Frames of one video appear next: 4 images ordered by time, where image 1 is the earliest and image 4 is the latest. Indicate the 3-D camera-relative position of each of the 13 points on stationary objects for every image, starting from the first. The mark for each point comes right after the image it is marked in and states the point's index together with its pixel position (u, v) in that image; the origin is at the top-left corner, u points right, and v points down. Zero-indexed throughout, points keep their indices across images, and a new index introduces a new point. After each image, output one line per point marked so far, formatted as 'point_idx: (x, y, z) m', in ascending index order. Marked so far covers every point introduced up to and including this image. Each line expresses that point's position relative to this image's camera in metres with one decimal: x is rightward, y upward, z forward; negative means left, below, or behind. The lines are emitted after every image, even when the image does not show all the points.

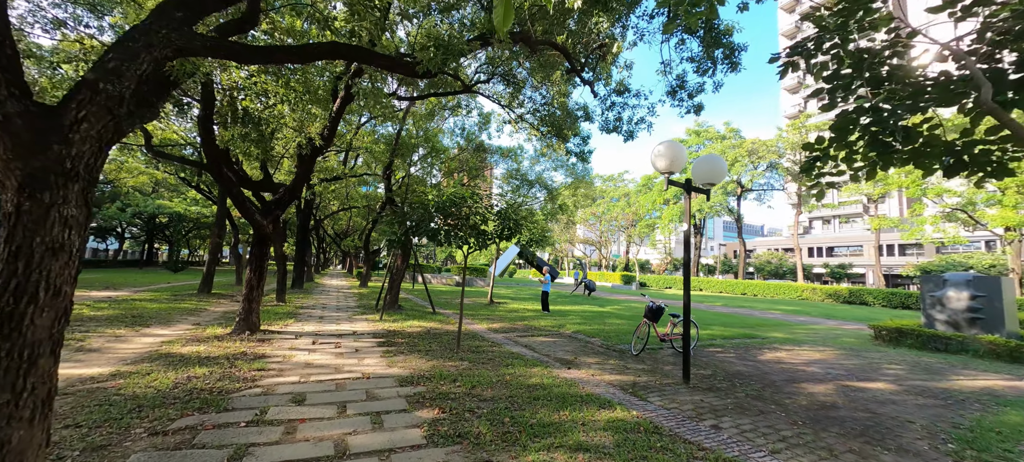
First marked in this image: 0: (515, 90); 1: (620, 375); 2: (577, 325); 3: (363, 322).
0: (+0.1, +3.3, +9.1) m
1: (+1.5, -2.0, +5.5) m
2: (+1.6, -2.3, +9.7) m
3: (-3.4, -2.1, +9.1) m
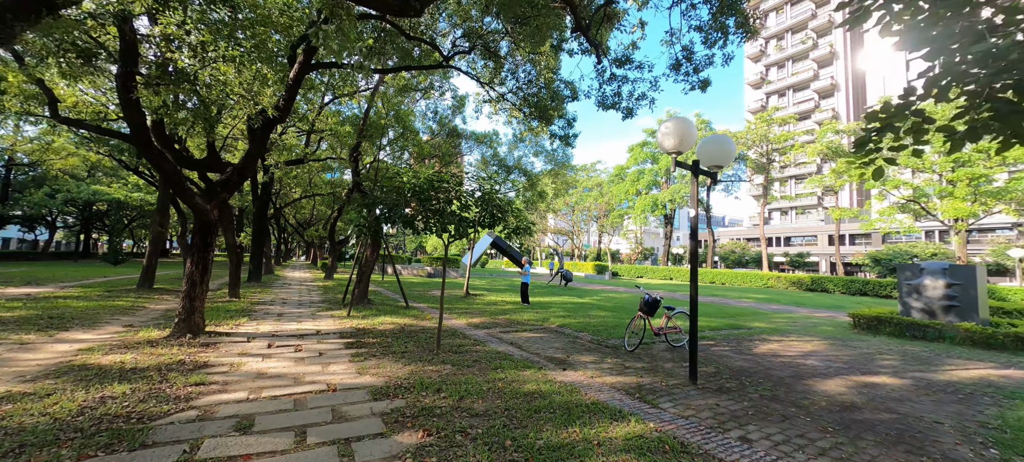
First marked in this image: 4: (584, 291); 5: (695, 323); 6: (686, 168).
0: (-0.3, +3.6, +8.4) m
1: (+1.4, -1.8, +5.0) m
2: (+1.1, -2.1, +9.2) m
3: (-3.8, -1.9, +8.2) m
4: (+3.2, -2.7, +17.7) m
5: (+2.3, -1.1, +4.9) m
6: (+2.2, +0.8, +5.0) m
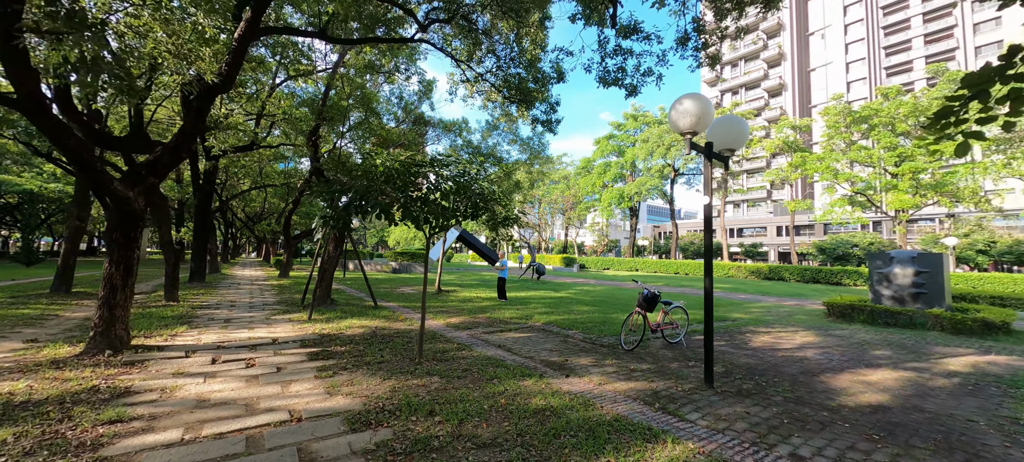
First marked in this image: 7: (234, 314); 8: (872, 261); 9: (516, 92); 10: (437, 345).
0: (-0.7, +3.7, +7.6) m
1: (+1.4, -1.7, +4.5) m
2: (+0.7, -1.9, +8.7) m
3: (-4.1, -1.7, +7.2) m
4: (+2.0, -2.4, +17.3) m
5: (+2.2, -1.0, +4.4) m
6: (+2.2, +0.9, +4.5) m
7: (-5.9, -1.8, +8.3) m
8: (+9.0, -0.8, +9.8) m
9: (+0.1, +2.9, +8.2) m
10: (-1.1, -1.7, +5.7) m
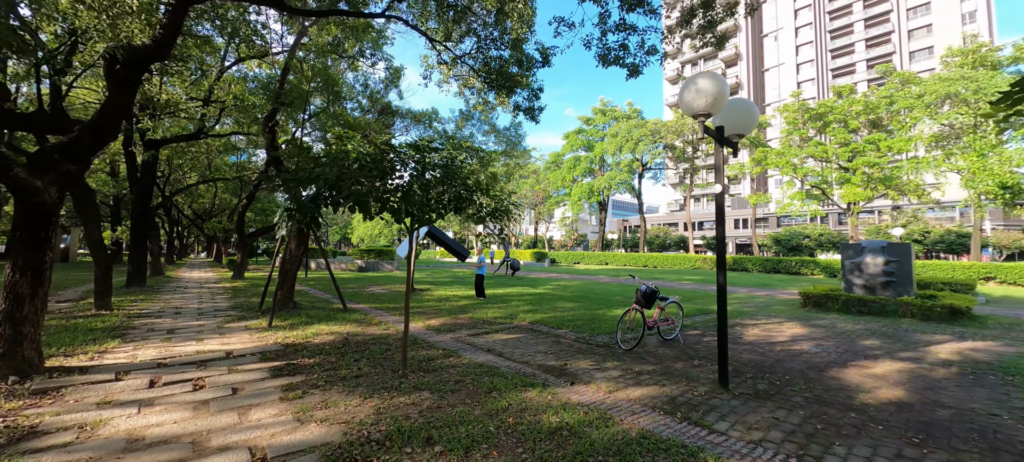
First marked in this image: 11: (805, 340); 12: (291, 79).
0: (-1.0, +3.8, +7.0) m
1: (+1.4, -1.6, +4.1) m
2: (+0.4, -1.7, +8.2) m
3: (-4.4, -1.7, +6.4) m
4: (+0.9, -2.1, +17.0) m
5: (+2.2, -0.9, +4.1) m
6: (+2.1, +1.0, +4.2) m
7: (-6.2, -1.7, +7.3) m
8: (+8.5, -0.5, +10.0) m
9: (-0.3, +3.0, +7.6) m
10: (-1.2, -1.6, +5.1) m
11: (+4.8, -1.8, +6.4) m
12: (-6.0, +4.1, +10.6) m
